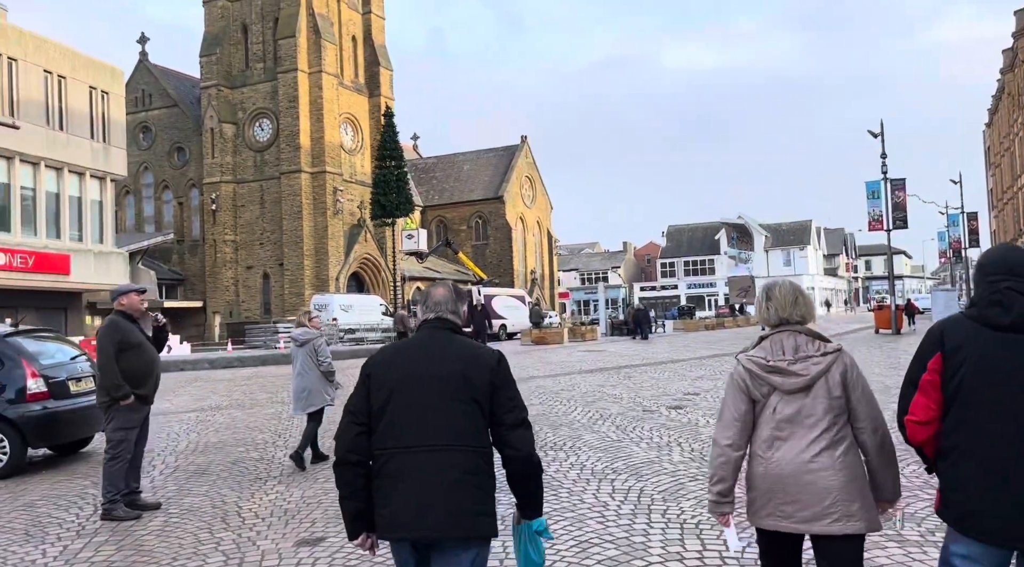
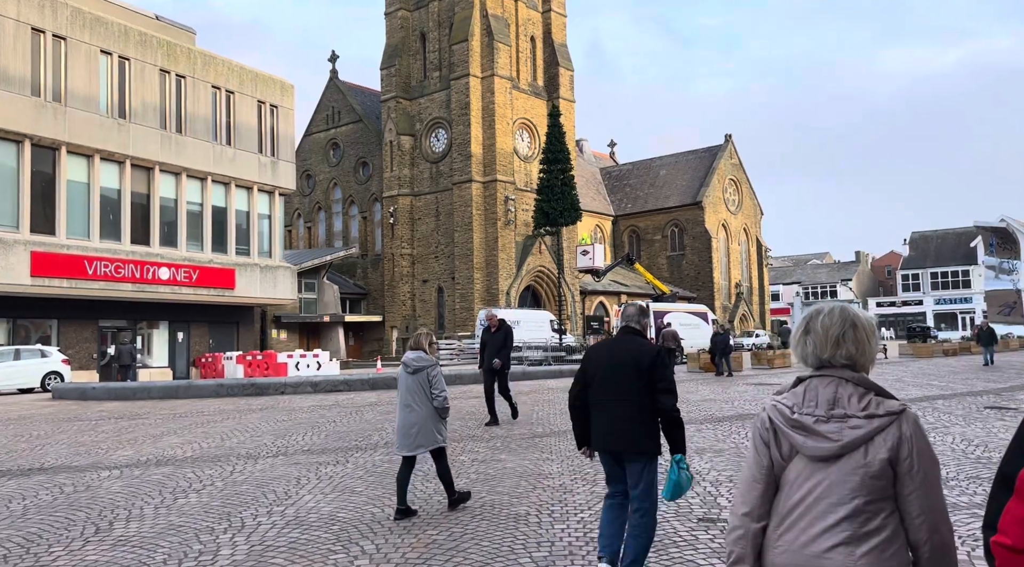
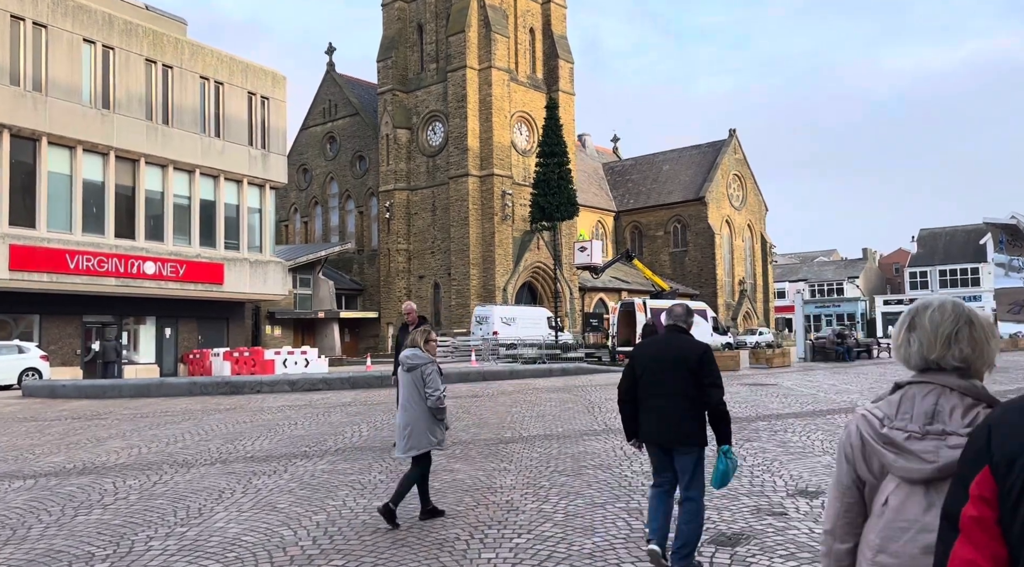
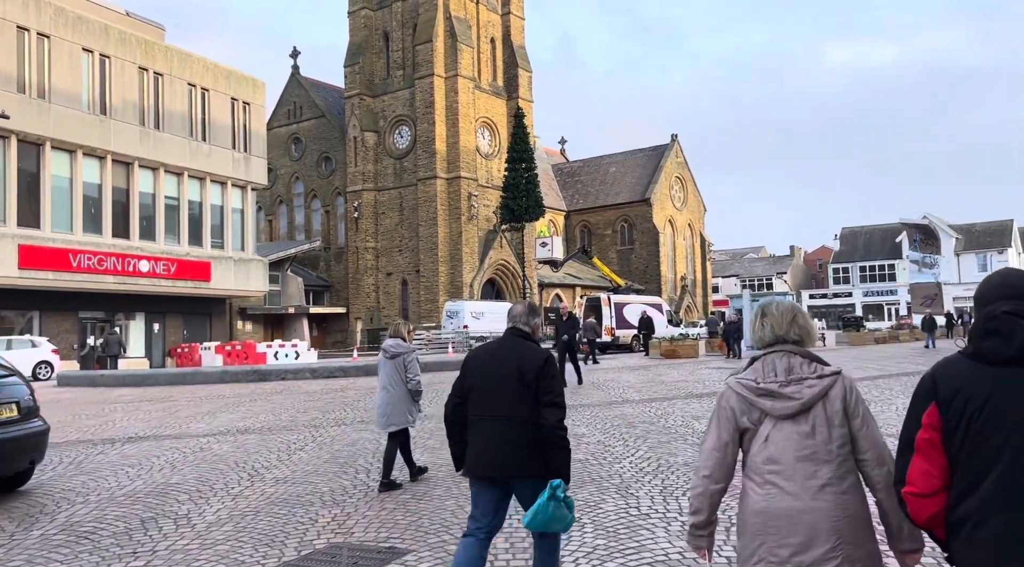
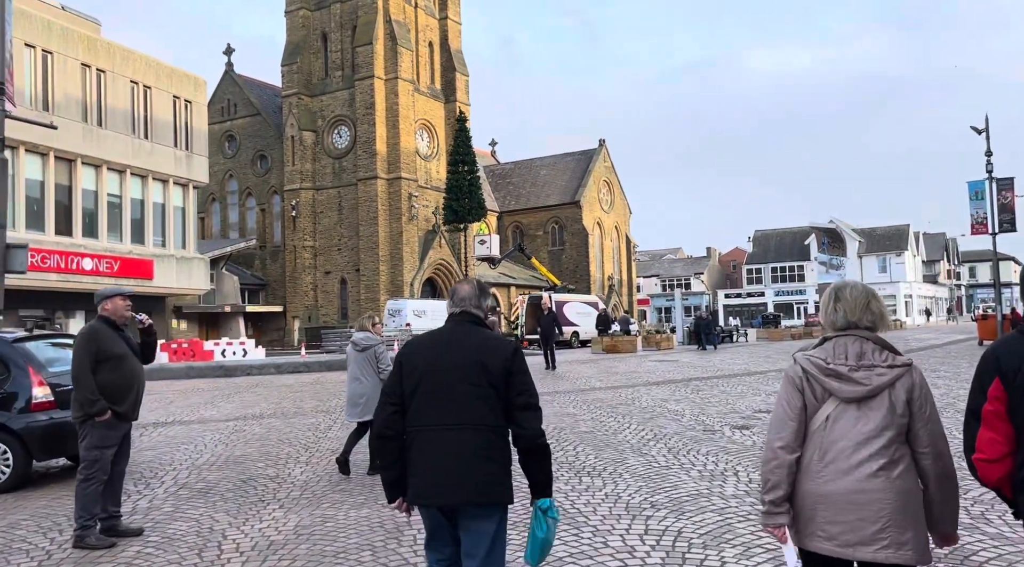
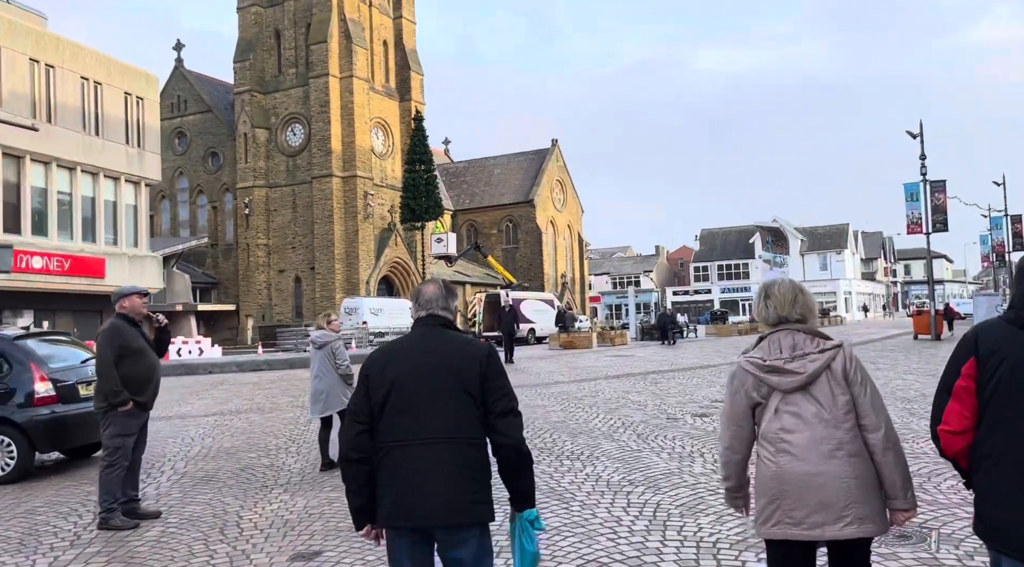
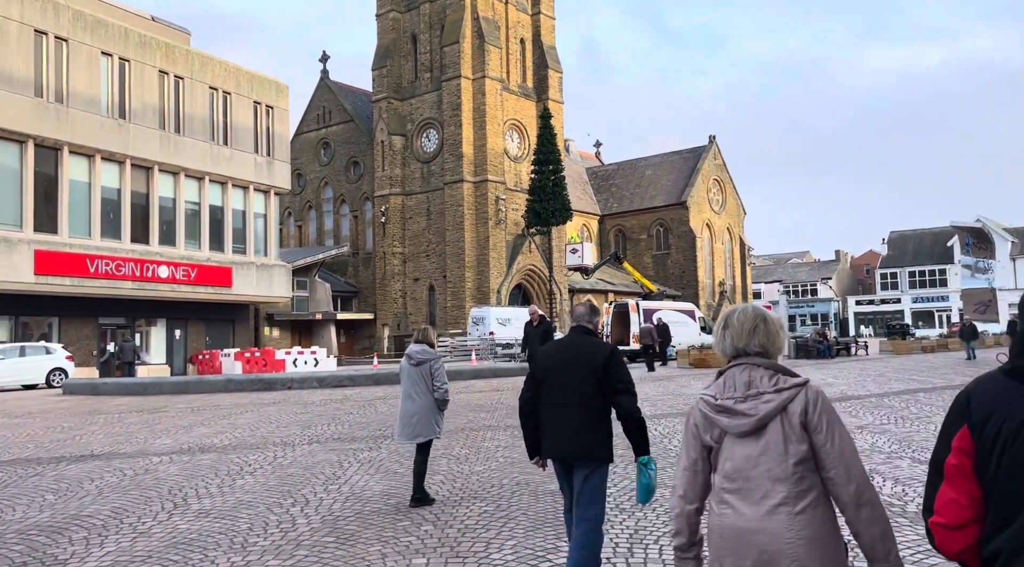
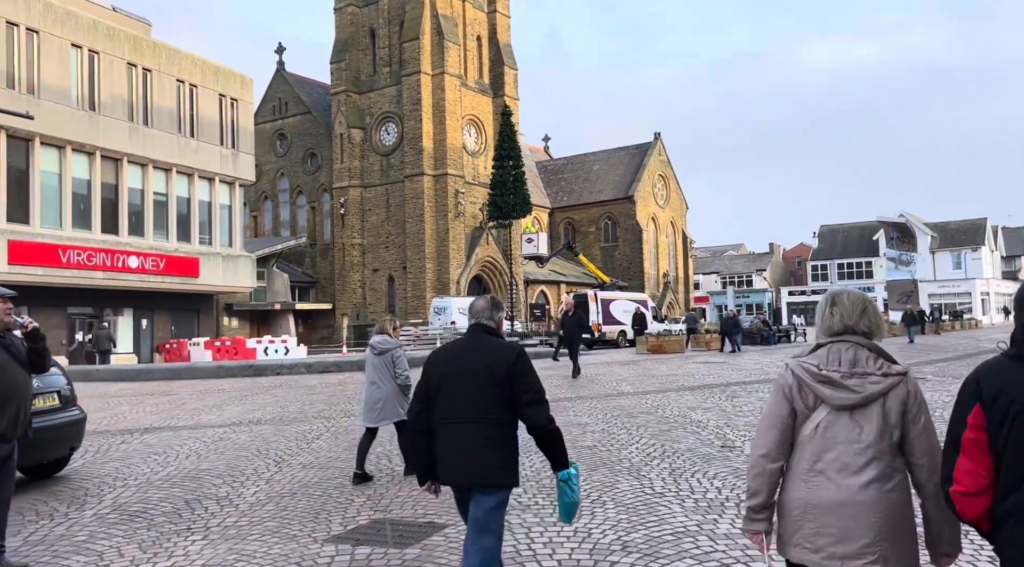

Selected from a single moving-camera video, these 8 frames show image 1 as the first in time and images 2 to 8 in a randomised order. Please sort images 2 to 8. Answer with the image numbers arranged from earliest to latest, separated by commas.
6, 5, 8, 4, 7, 2, 3
